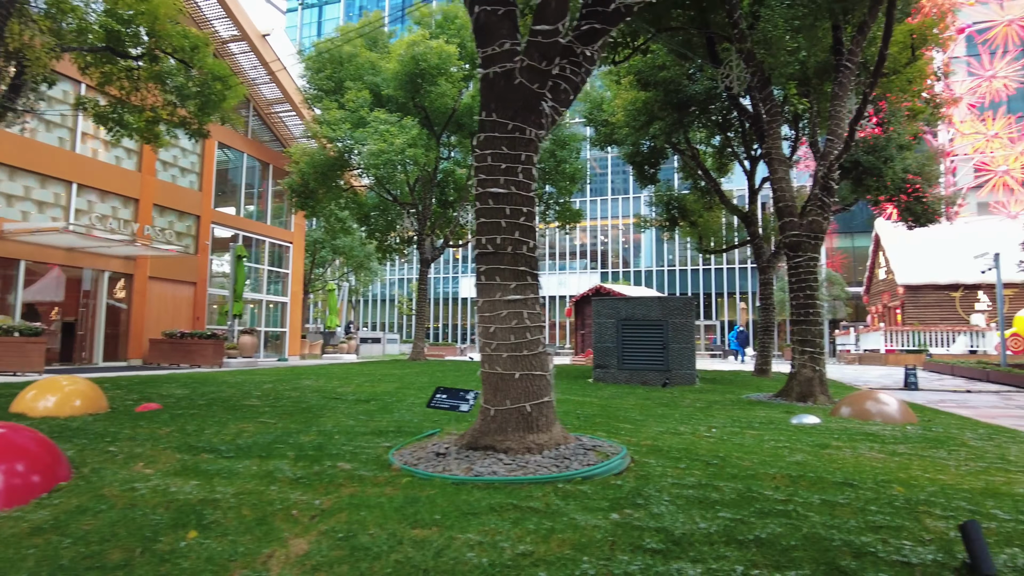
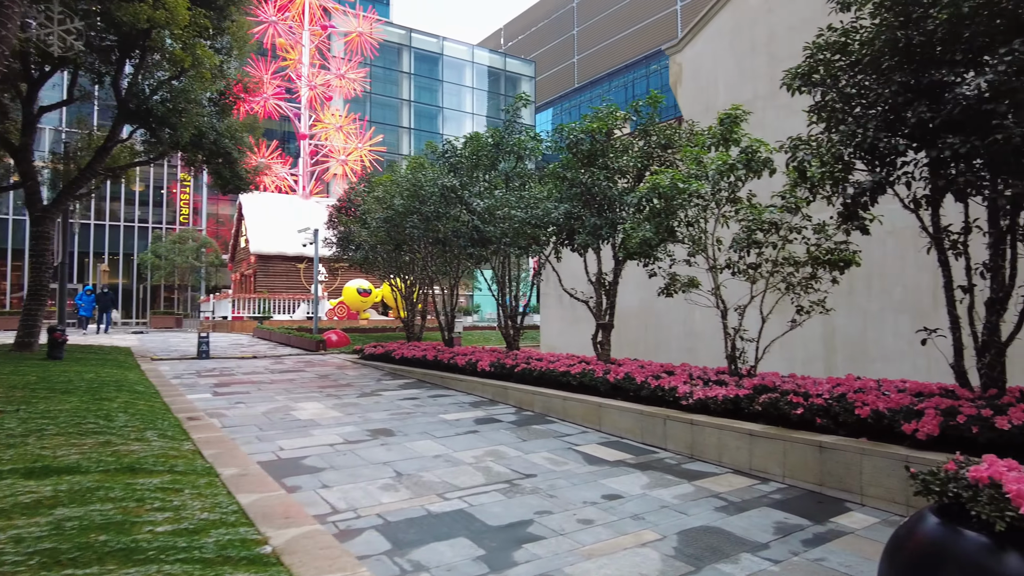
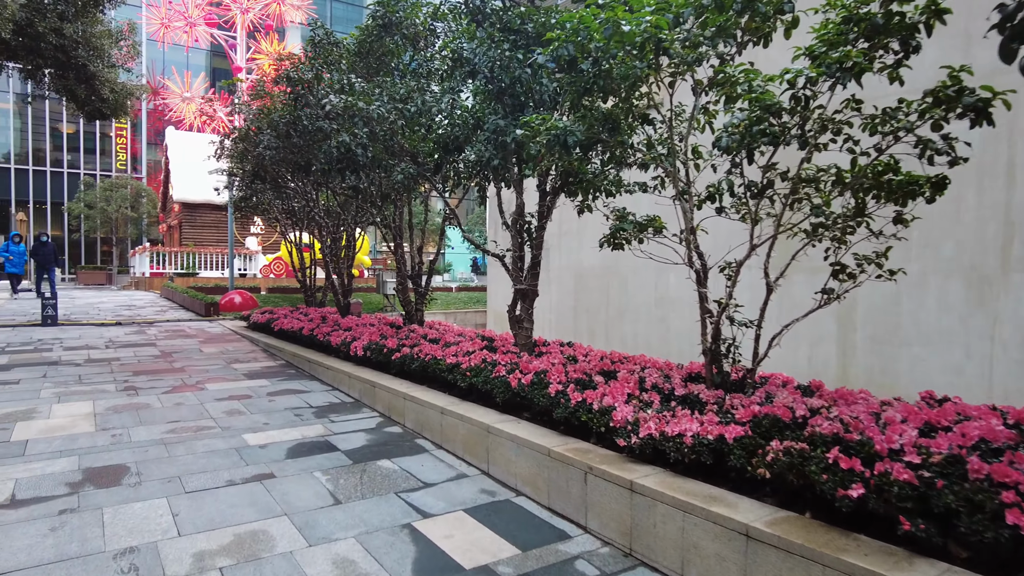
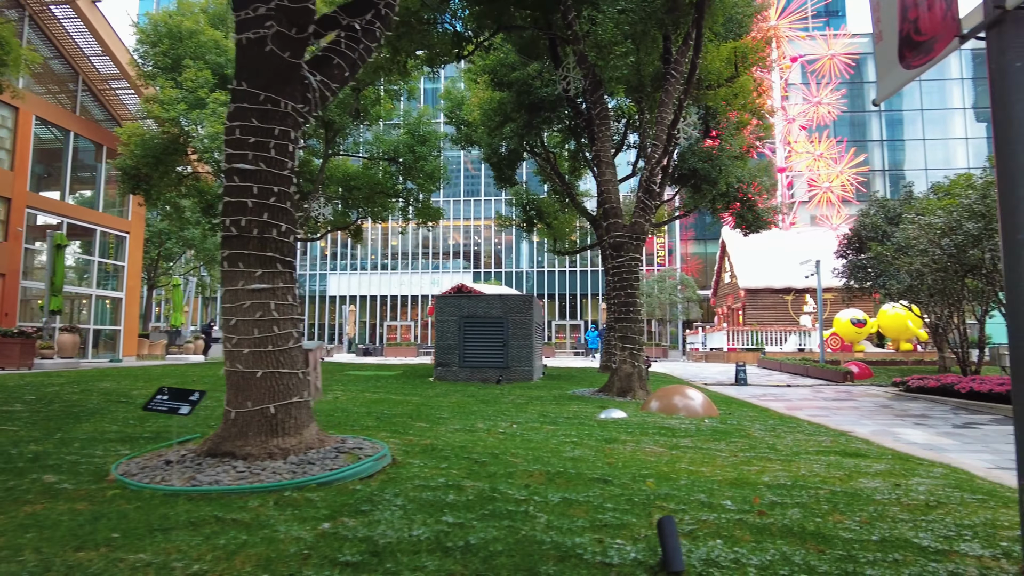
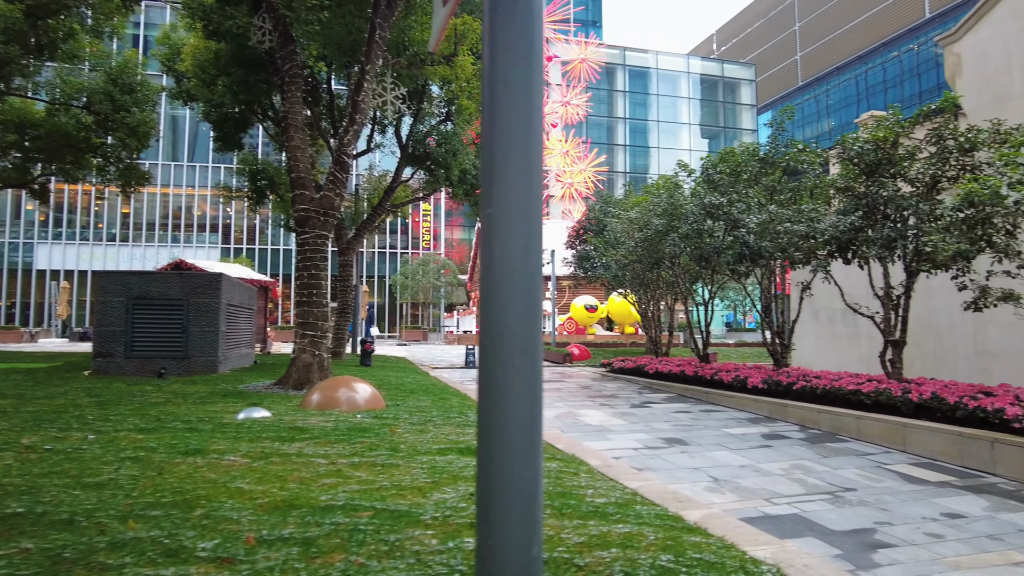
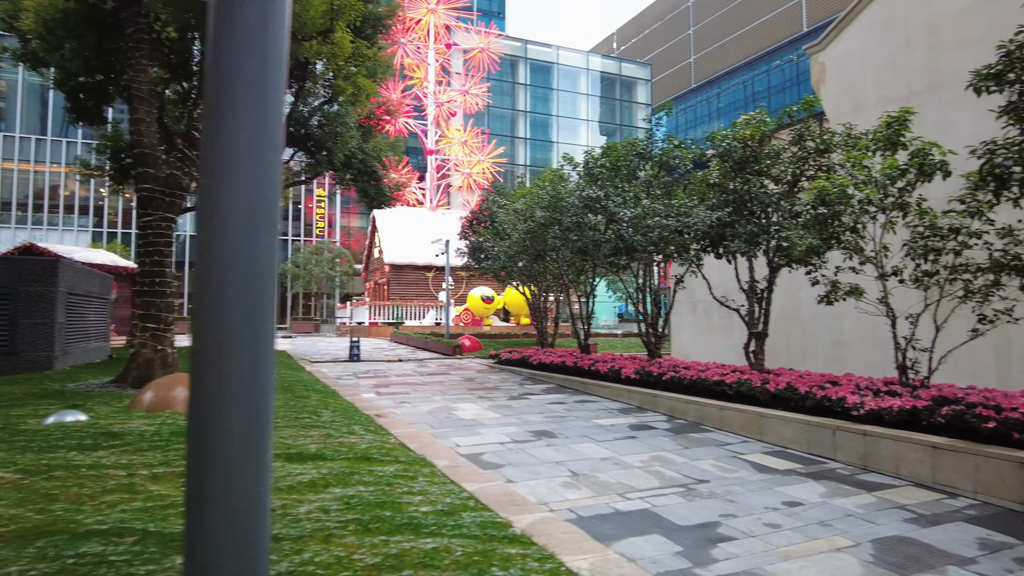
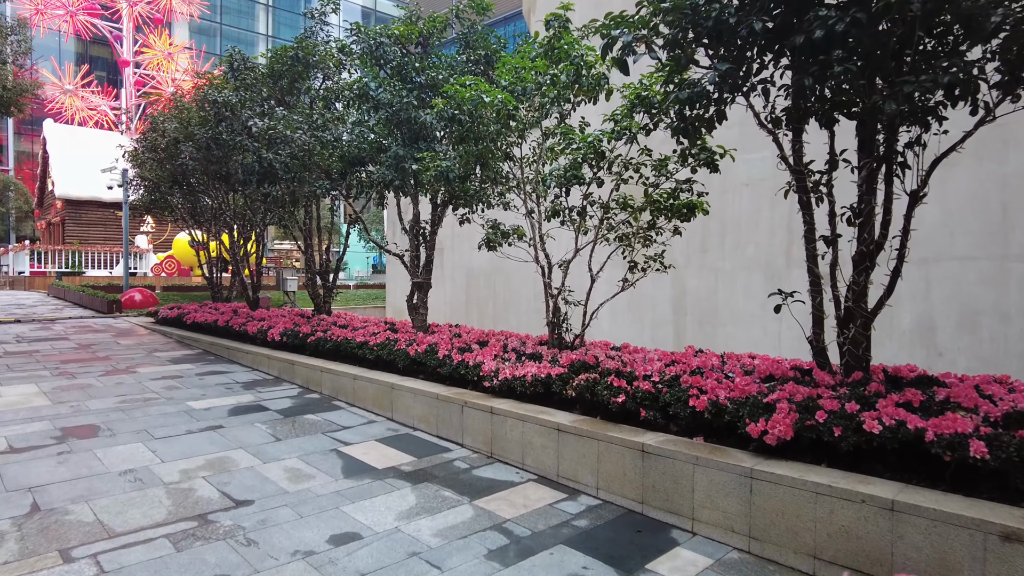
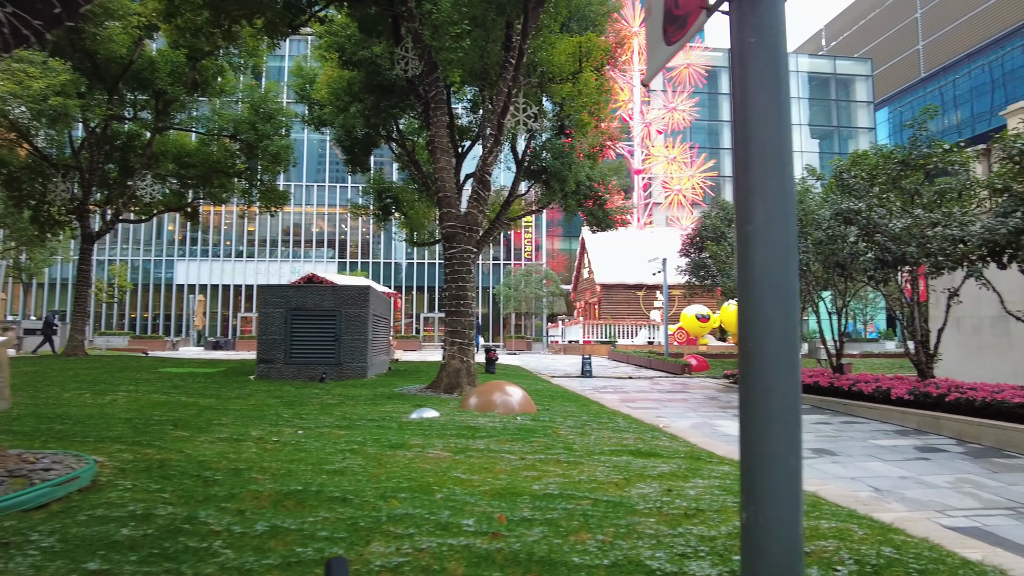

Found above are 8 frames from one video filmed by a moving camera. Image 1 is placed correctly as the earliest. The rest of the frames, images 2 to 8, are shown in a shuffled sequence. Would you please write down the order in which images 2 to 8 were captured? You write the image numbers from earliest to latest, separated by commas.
4, 8, 5, 6, 2, 7, 3
